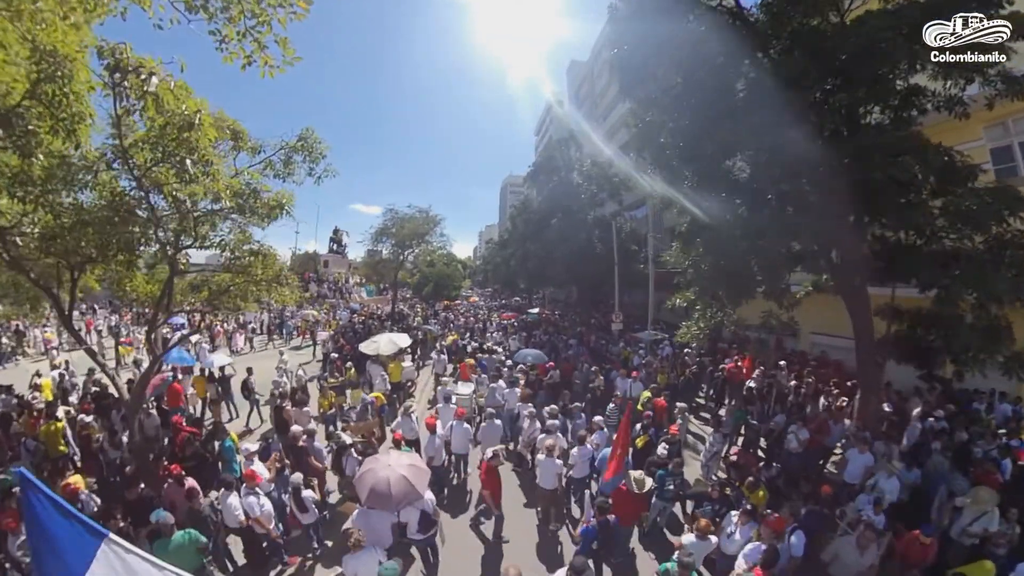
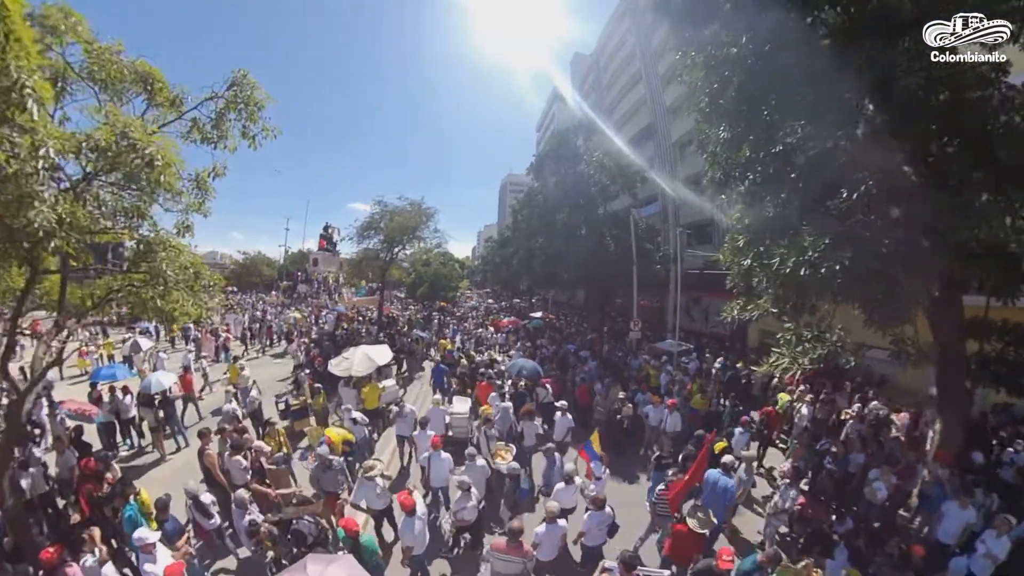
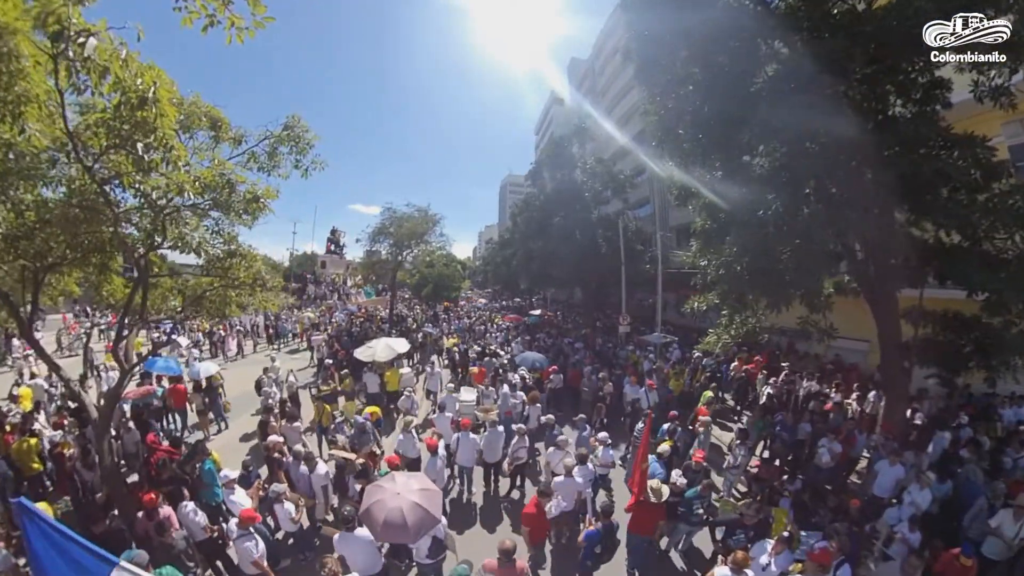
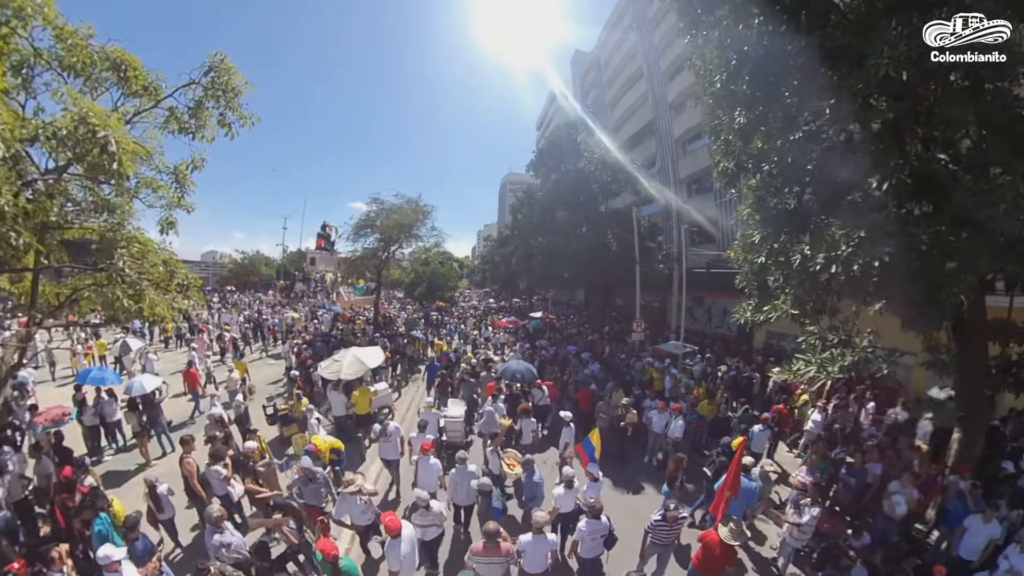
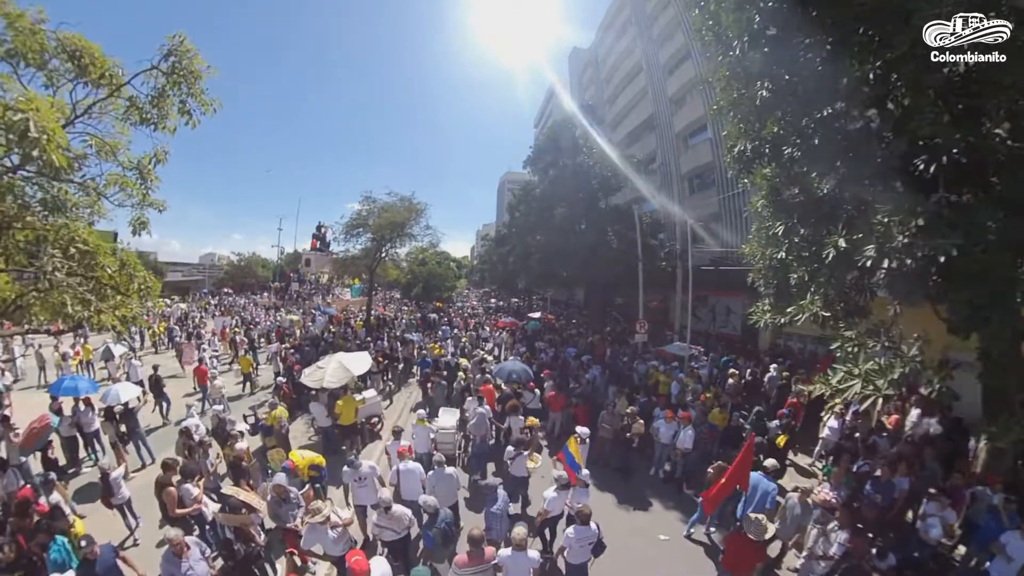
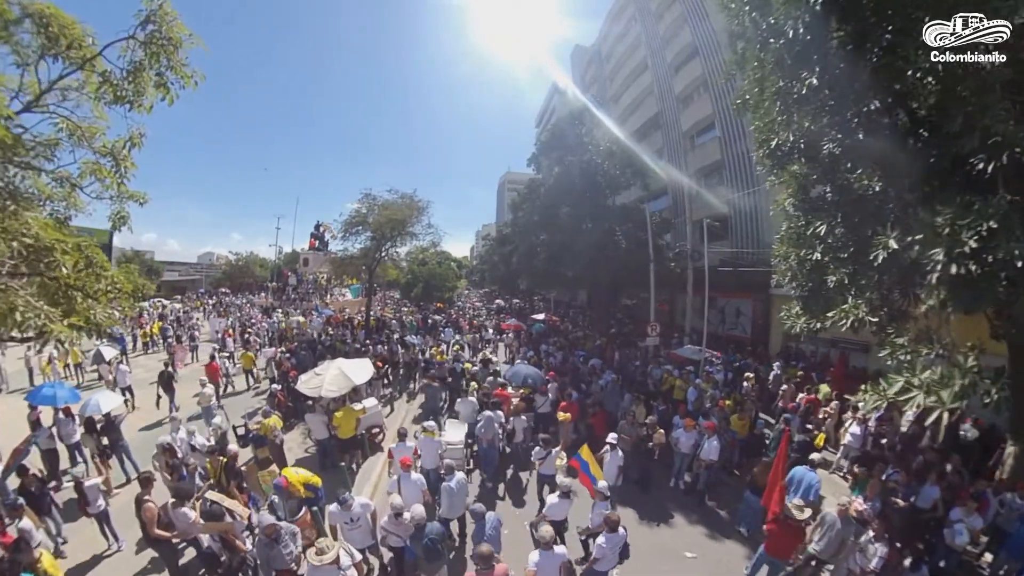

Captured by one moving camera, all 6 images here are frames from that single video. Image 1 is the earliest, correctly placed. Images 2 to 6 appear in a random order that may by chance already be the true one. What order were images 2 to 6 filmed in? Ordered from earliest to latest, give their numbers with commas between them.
3, 2, 4, 5, 6
